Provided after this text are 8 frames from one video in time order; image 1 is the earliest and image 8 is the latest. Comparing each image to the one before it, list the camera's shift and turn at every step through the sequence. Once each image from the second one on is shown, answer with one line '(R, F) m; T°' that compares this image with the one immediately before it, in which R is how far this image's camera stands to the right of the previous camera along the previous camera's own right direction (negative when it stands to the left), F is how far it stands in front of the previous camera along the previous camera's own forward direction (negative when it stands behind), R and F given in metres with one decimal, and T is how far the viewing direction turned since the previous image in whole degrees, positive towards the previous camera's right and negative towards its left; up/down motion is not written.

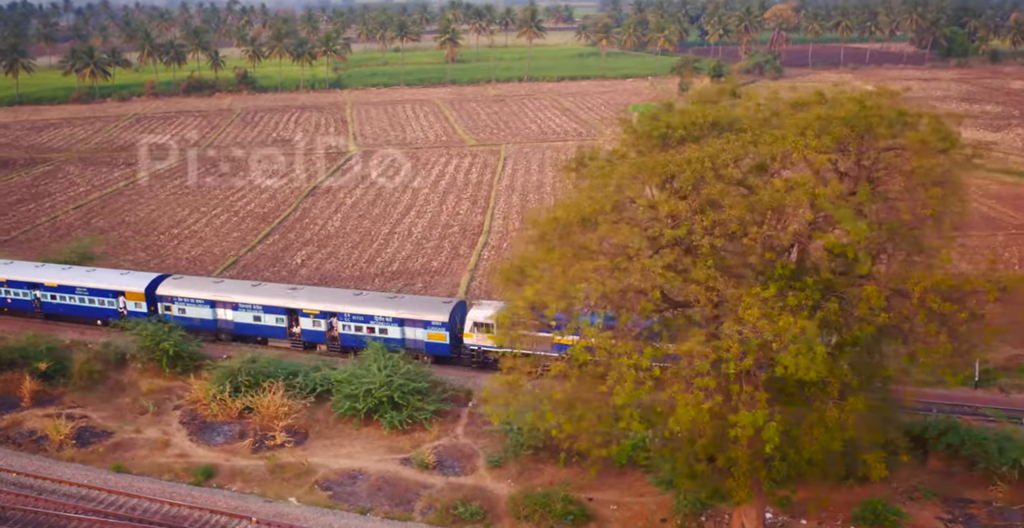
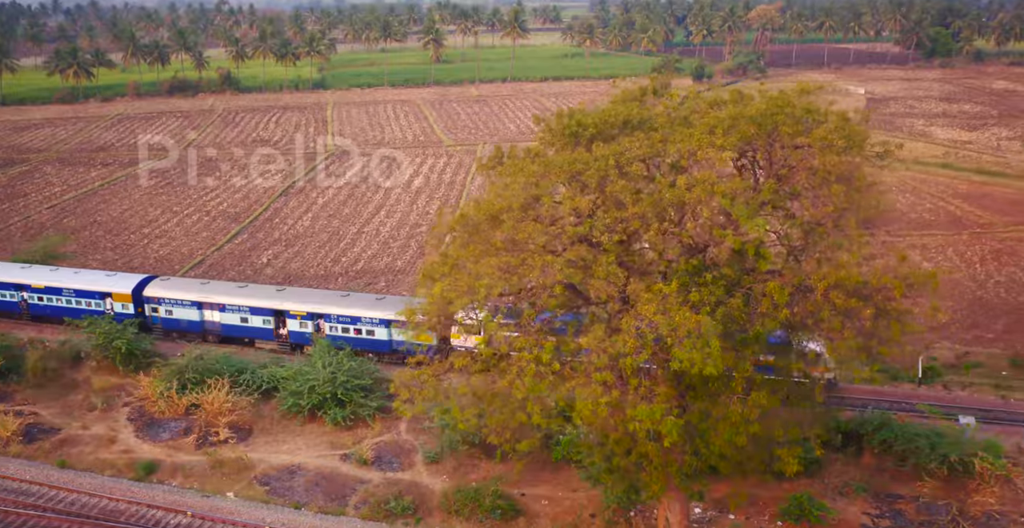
(+1.4, -0.2) m; 0°
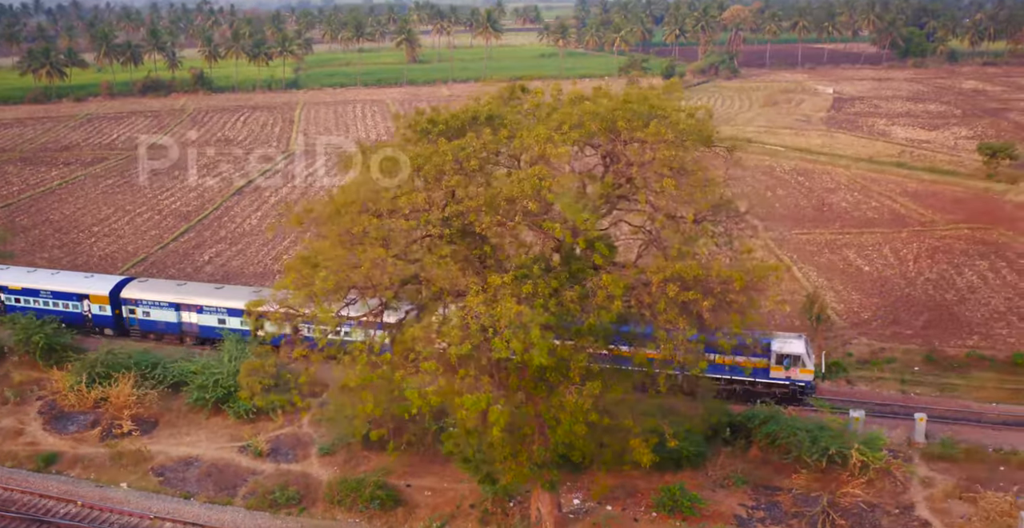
(+2.4, -0.3) m; 0°
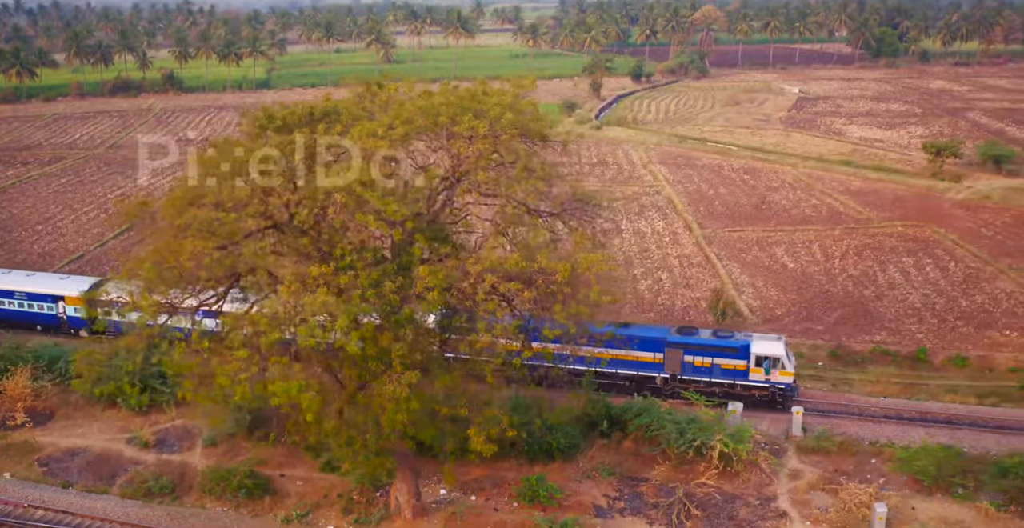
(+2.8, -0.2) m; 0°
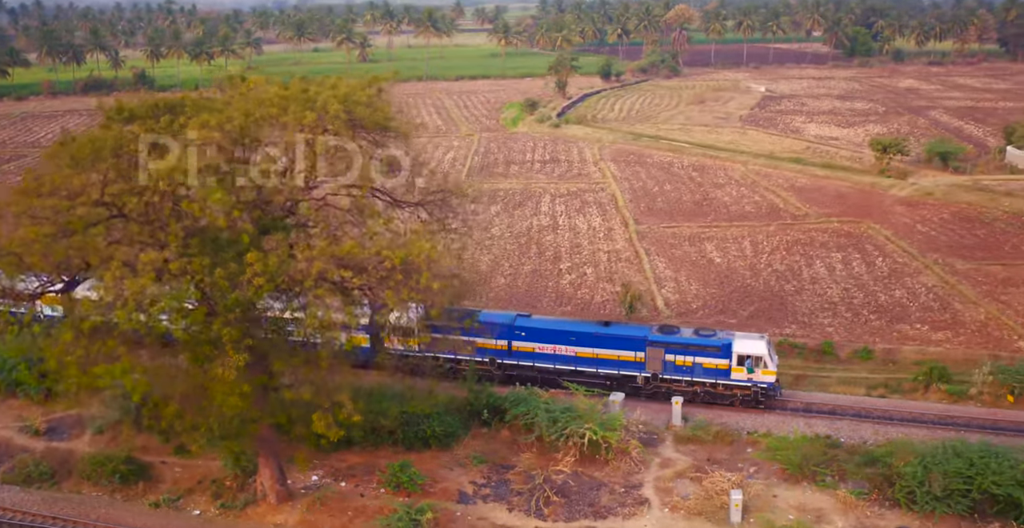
(+2.7, -0.2) m; 0°
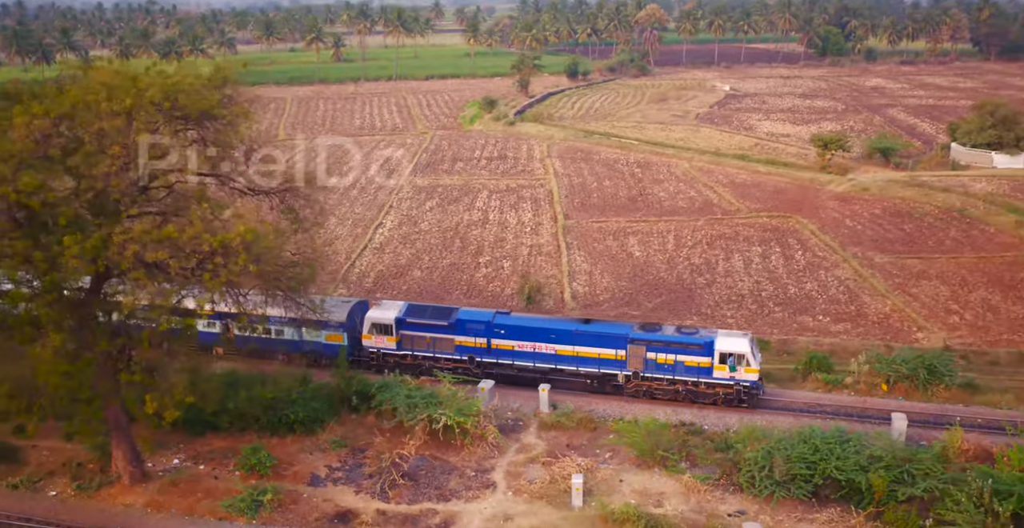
(+3.1, -0.2) m; -1°
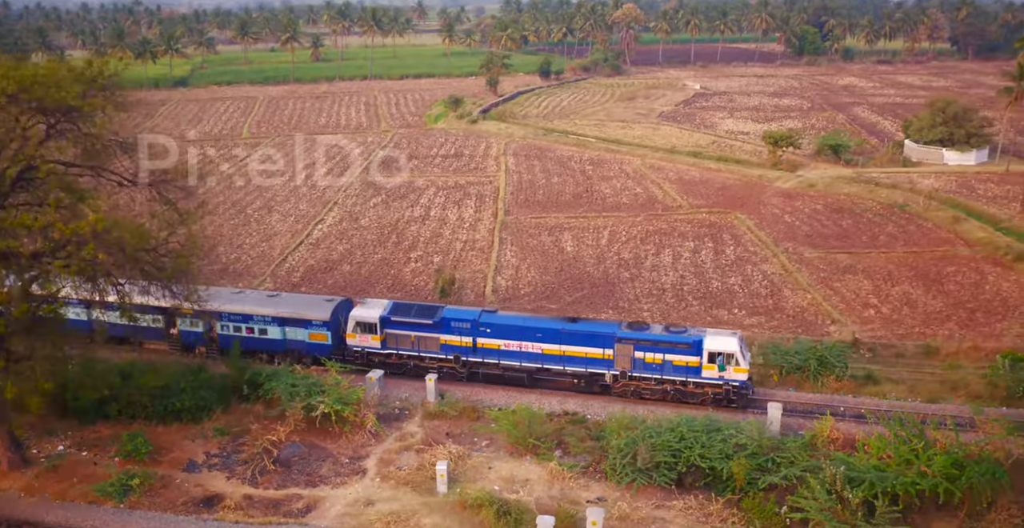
(+2.7, -0.2) m; -1°
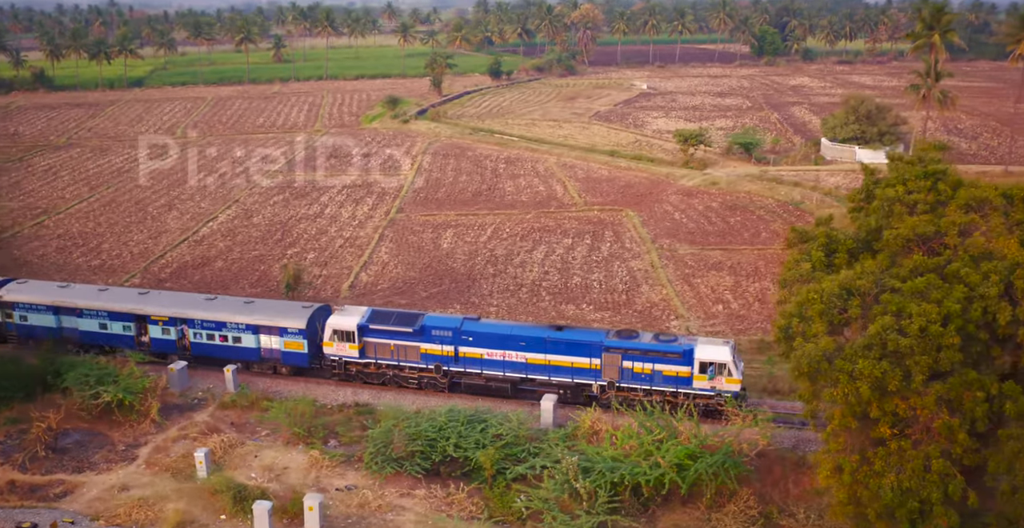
(+5.0, -0.1) m; -1°
